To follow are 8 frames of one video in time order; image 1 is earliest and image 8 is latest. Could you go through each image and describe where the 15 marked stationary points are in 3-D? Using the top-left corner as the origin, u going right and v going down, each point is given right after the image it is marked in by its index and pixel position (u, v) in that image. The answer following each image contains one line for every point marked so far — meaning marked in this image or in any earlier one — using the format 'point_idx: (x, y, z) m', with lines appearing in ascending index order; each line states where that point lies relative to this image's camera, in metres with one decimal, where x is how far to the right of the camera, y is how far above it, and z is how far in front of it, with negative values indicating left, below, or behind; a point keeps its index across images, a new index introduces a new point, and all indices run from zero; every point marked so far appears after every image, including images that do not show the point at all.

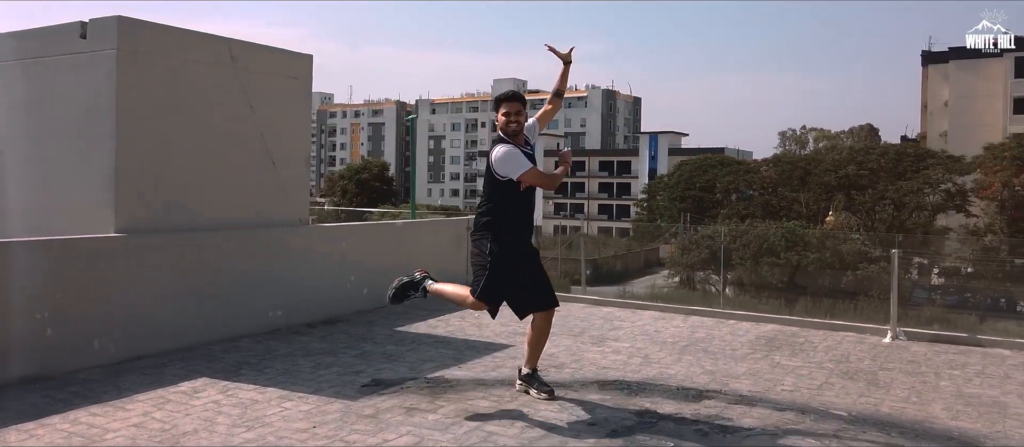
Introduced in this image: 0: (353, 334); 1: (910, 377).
0: (-1.4, -1.0, +6.8) m
1: (+2.9, -1.1, +5.5) m
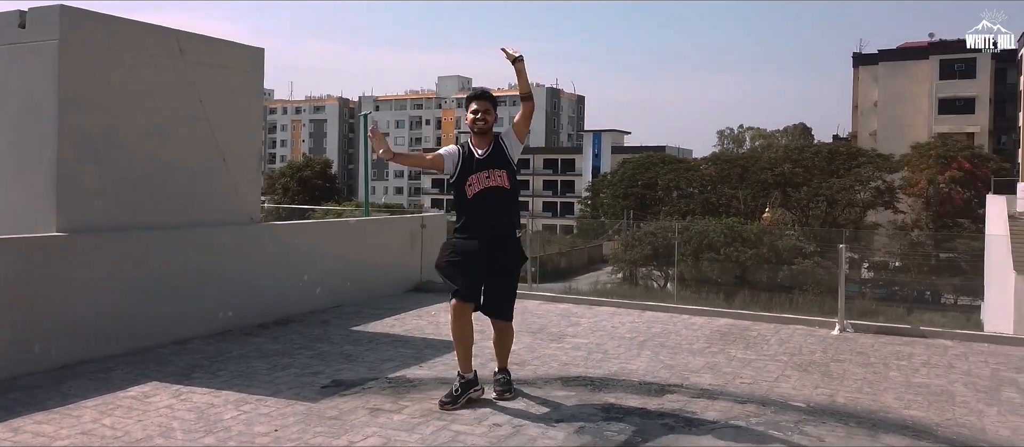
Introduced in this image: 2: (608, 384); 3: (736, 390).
0: (-1.8, -1.0, +6.6) m
1: (+2.6, -1.1, +5.7) m
2: (+0.6, -1.0, +5.0) m
3: (+1.4, -1.1, +4.9) m
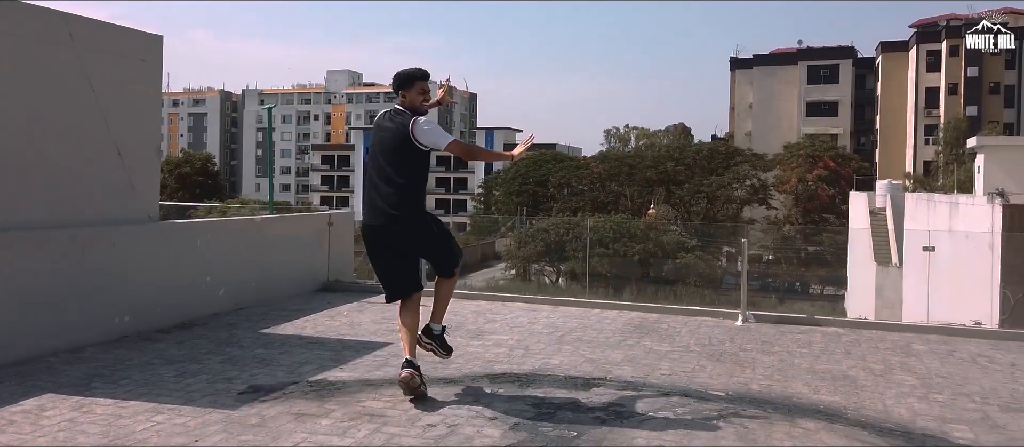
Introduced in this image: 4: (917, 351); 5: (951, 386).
0: (-2.5, -1.0, +6.3) m
1: (+2.0, -1.0, +6.0) m
2: (+0.2, -1.0, +5.0) m
3: (+1.0, -1.0, +5.1) m
4: (+3.4, -1.1, +6.4) m
5: (+3.0, -1.1, +5.2) m
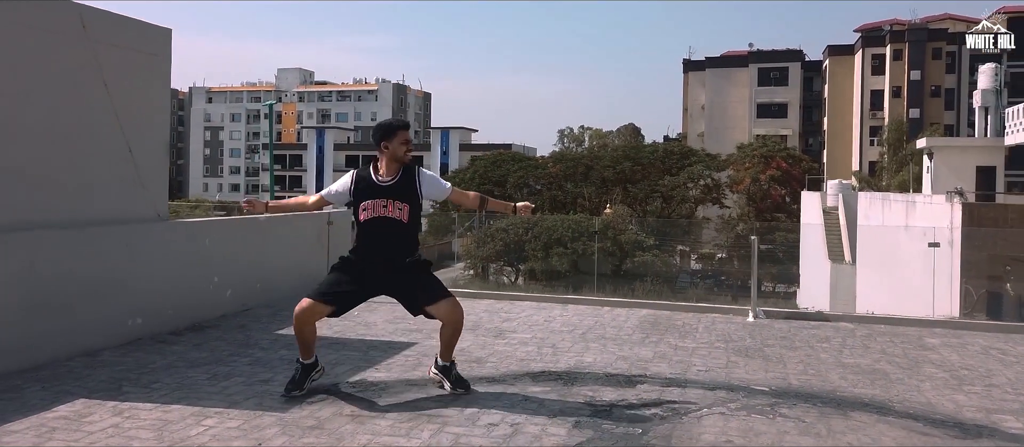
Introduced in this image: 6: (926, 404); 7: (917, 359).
0: (-2.2, -0.9, +6.1) m
1: (+2.2, -1.0, +6.0) m
2: (+0.4, -1.0, +5.0) m
3: (+1.2, -1.0, +5.1) m
4: (+3.6, -1.0, +6.5) m
5: (+3.2, -1.1, +5.3) m
6: (+2.4, -1.1, +4.5) m
7: (+3.1, -1.0, +5.9) m
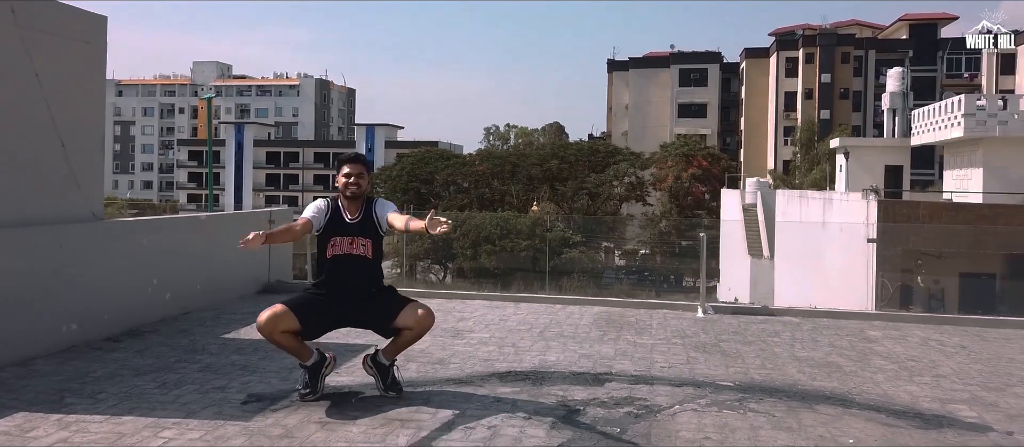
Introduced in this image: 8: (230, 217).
0: (-2.6, -0.9, +5.8) m
1: (+1.9, -1.0, +6.1) m
2: (+0.2, -1.0, +4.9) m
3: (+1.0, -1.0, +5.1) m
4: (+3.2, -1.0, +6.7) m
5: (+3.0, -1.0, +5.5) m
6: (+2.3, -1.0, +4.6) m
7: (+2.8, -1.0, +6.1) m
8: (-3.1, +0.1, +8.4) m
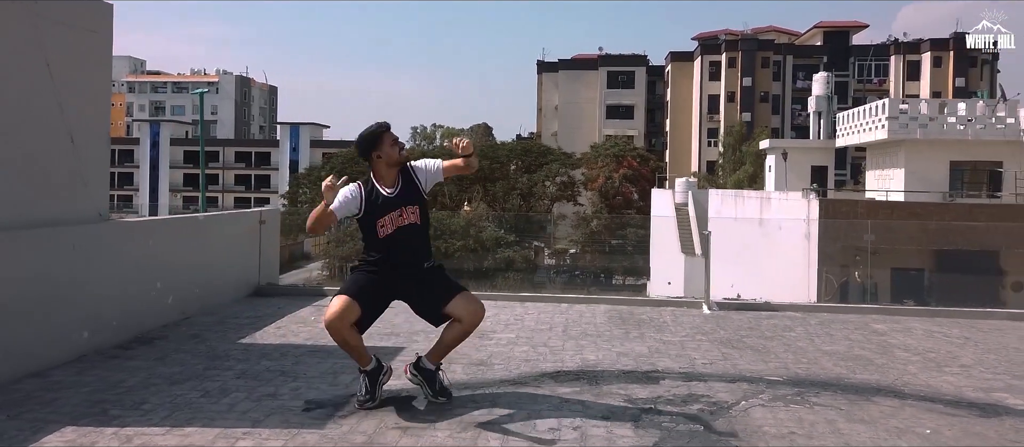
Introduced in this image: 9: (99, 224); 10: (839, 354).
0: (-2.3, -0.9, +5.5) m
1: (+2.1, -1.0, +6.3) m
2: (+0.5, -1.0, +4.9) m
3: (+1.3, -1.0, +5.1) m
4: (+3.4, -1.0, +7.0) m
5: (+3.3, -1.0, +5.7) m
6: (+2.6, -1.0, +4.8) m
7: (+3.0, -1.0, +6.3) m
8: (-3.1, +0.1, +8.1) m
9: (-3.2, 0.0, +6.0) m
10: (+2.5, -1.0, +5.8) m
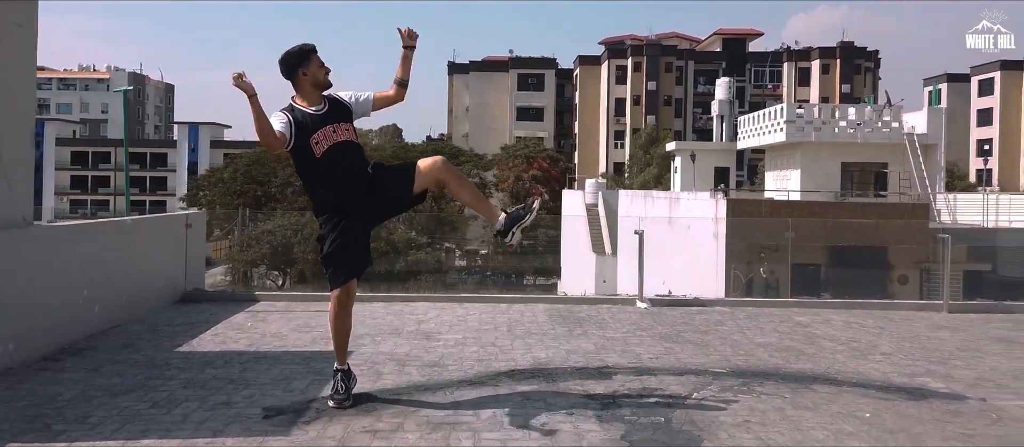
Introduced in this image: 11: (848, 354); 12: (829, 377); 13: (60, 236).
0: (-2.6, -1.0, +5.3) m
1: (+1.7, -1.0, +6.5) m
2: (+0.3, -1.0, +5.0) m
3: (+1.0, -1.0, +5.3) m
4: (+2.8, -1.0, +7.4) m
5: (+2.9, -1.0, +6.1) m
6: (+2.3, -1.0, +5.1) m
7: (+2.6, -1.0, +6.6) m
8: (-3.7, 0.0, +7.8) m
9: (-3.6, 0.0, +5.6) m
10: (+2.1, -1.0, +6.1) m
11: (+2.6, -1.0, +5.8) m
12: (+2.1, -1.0, +5.0) m
13: (-3.6, -0.1, +6.0) m
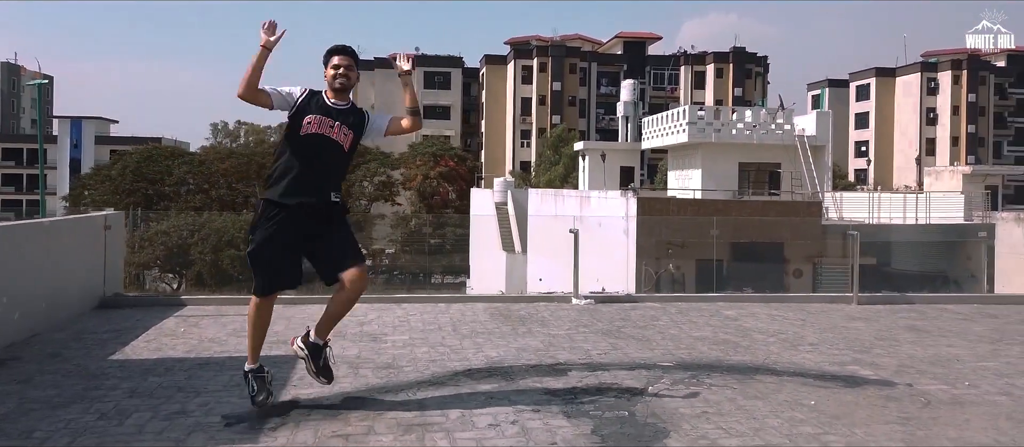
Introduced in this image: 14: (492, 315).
0: (-2.9, -1.0, +5.0) m
1: (+1.2, -0.9, +6.7) m
2: (0.0, -1.0, +5.1) m
3: (+0.7, -1.0, +5.5) m
4: (+2.2, -0.9, +7.7) m
5: (+2.4, -1.0, +6.5) m
6: (+2.0, -1.0, +5.4) m
7: (+2.1, -1.0, +7.0) m
8: (-4.3, 0.0, +7.3) m
9: (-4.0, -0.1, +5.2) m
10: (+1.6, -1.0, +6.4) m
11: (+2.2, -1.0, +6.1) m
12: (+1.8, -1.0, +5.3) m
13: (-4.0, -0.1, +5.6) m
14: (-0.2, -0.9, +7.5) m
